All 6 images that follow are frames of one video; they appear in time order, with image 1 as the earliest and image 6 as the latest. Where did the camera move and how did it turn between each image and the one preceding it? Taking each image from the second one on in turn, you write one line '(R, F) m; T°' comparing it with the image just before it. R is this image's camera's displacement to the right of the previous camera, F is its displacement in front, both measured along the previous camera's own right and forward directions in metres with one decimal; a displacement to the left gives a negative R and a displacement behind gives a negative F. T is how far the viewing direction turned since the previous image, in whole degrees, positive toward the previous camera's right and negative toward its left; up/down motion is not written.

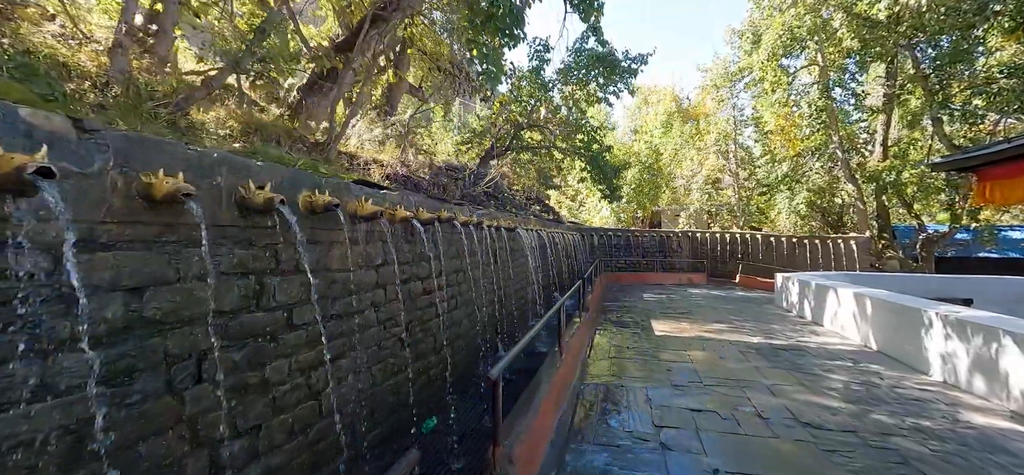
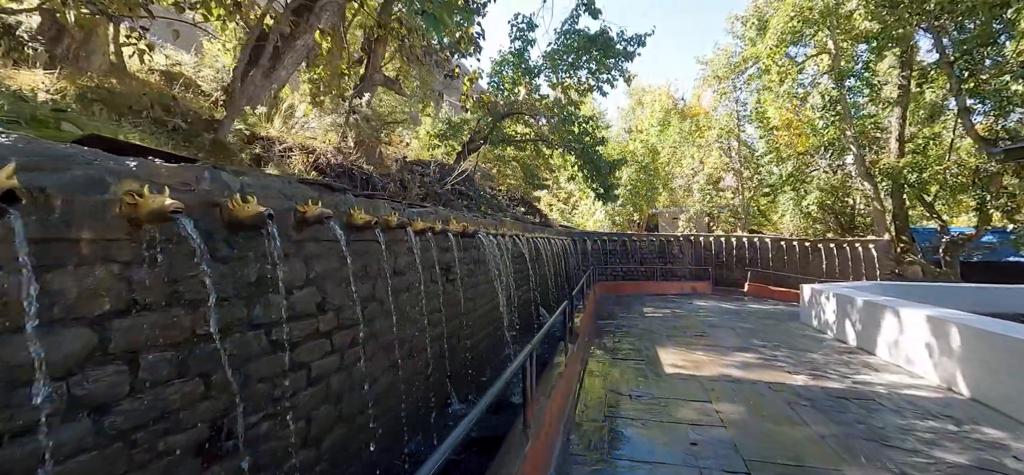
(+0.4, +1.7) m; +1°
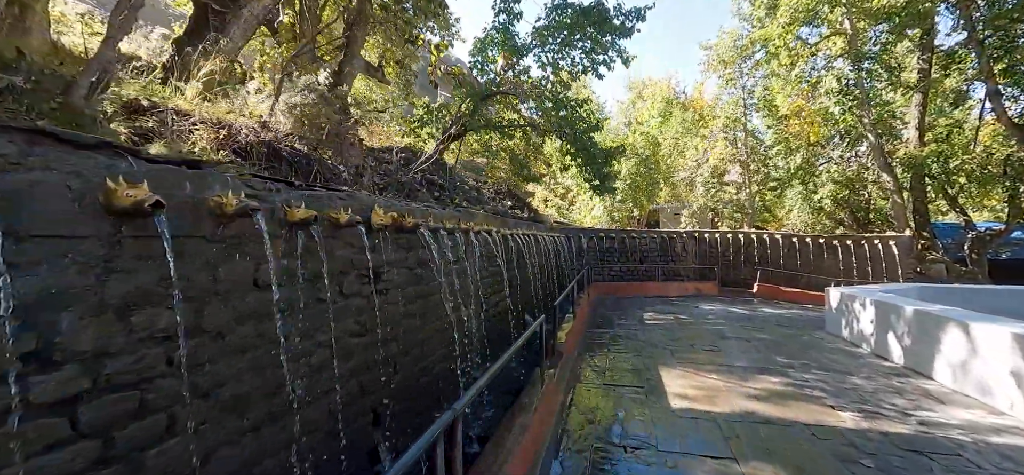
(+0.4, +1.2) m; 0°
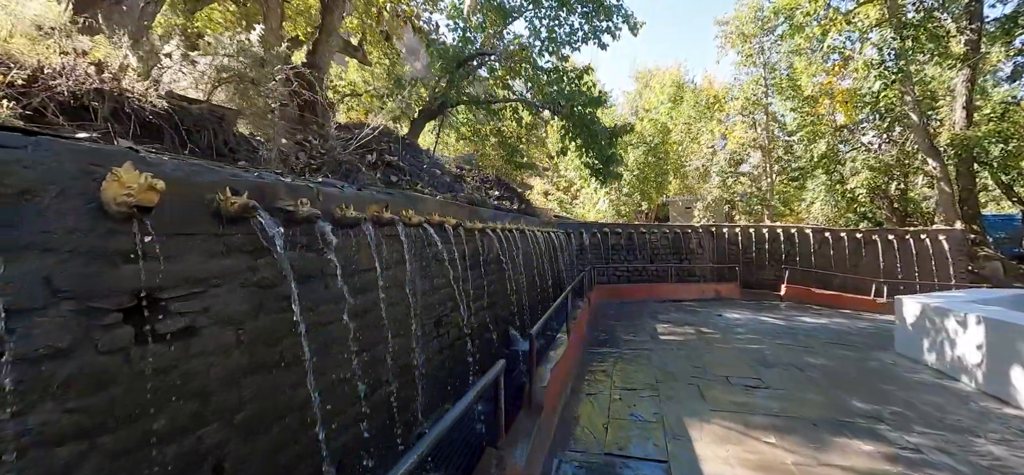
(+0.4, +1.7) m; -1°
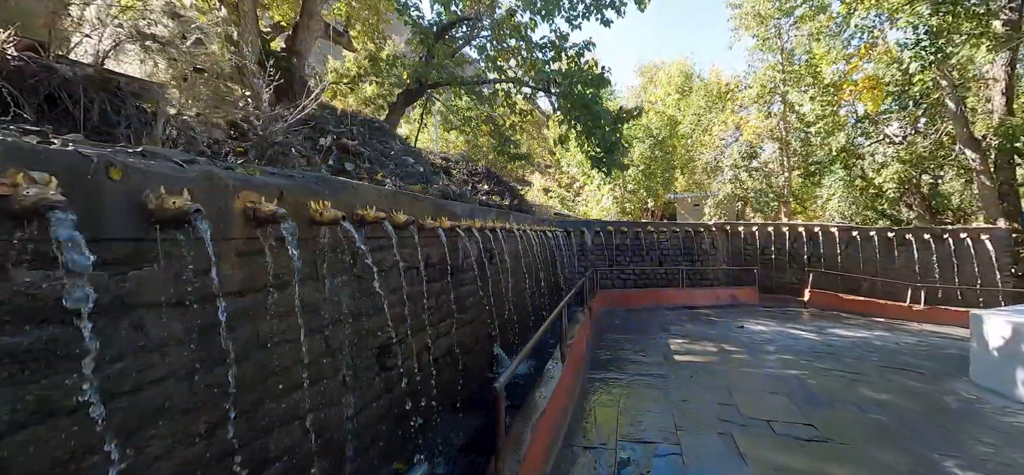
(+0.2, +1.1) m; 0°
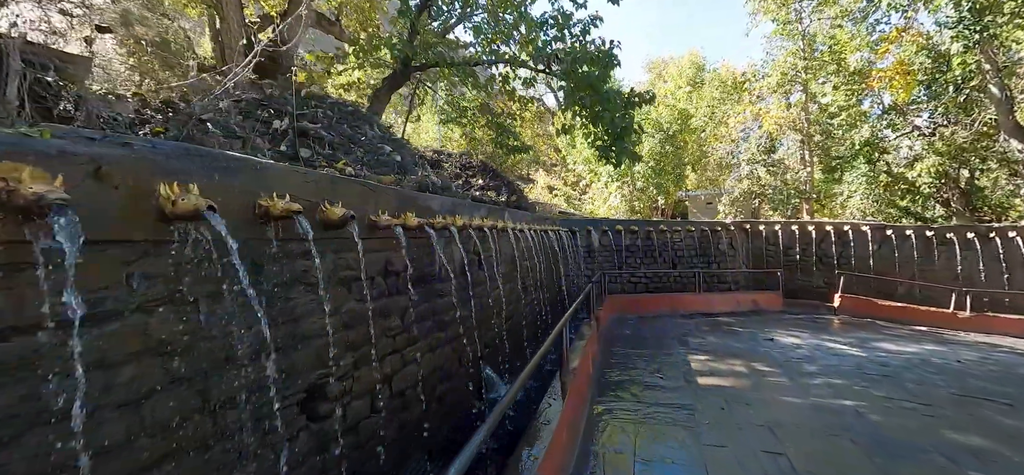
(+0.2, +0.9) m; -1°
